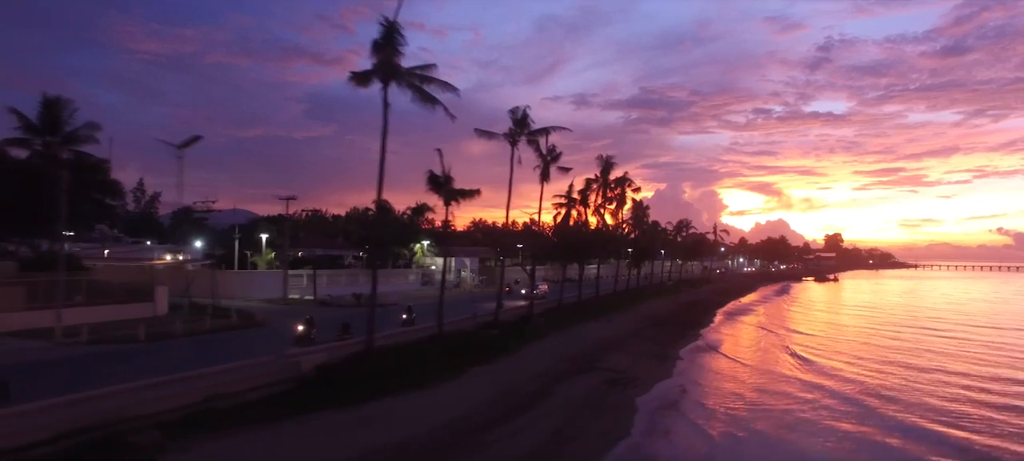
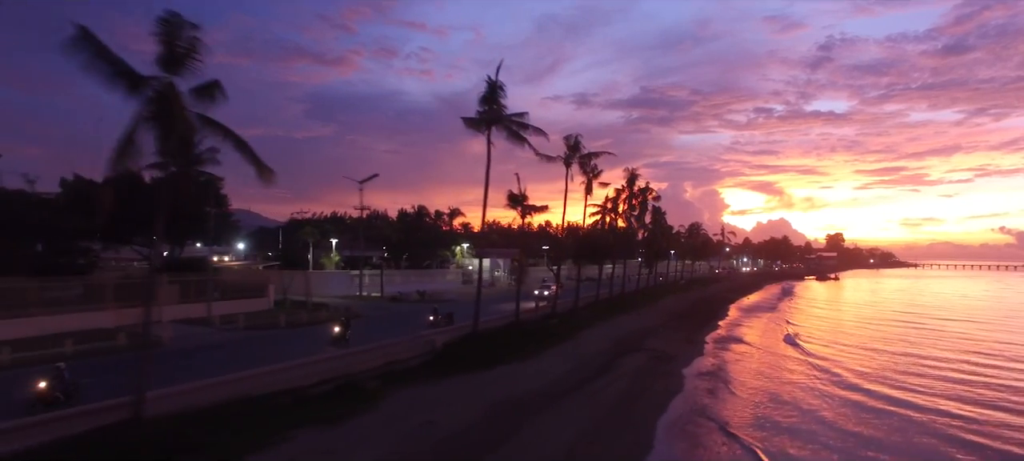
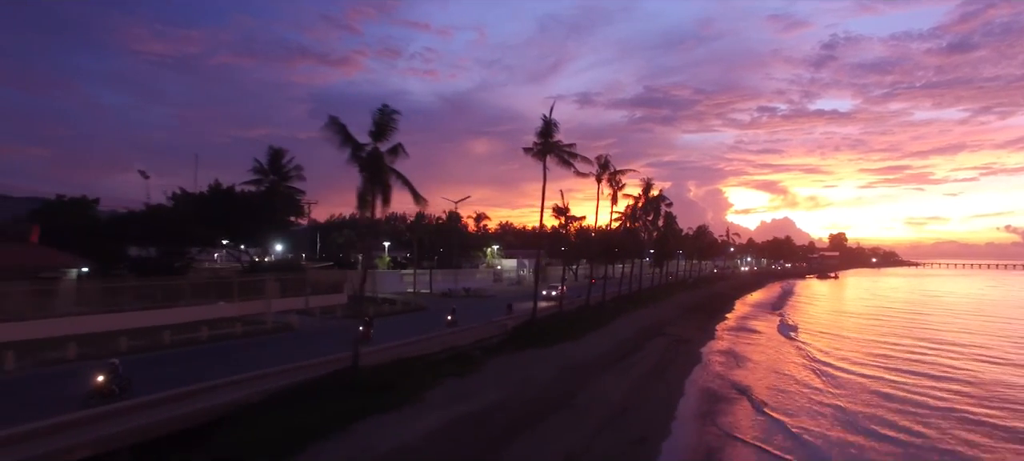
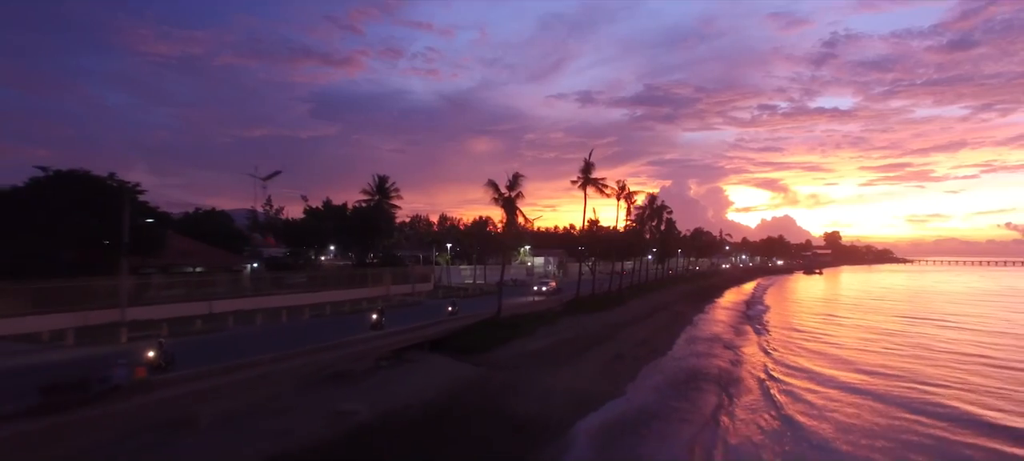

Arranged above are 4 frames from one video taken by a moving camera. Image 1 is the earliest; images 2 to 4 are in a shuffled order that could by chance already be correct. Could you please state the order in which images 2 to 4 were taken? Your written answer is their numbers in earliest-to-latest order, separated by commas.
2, 3, 4
